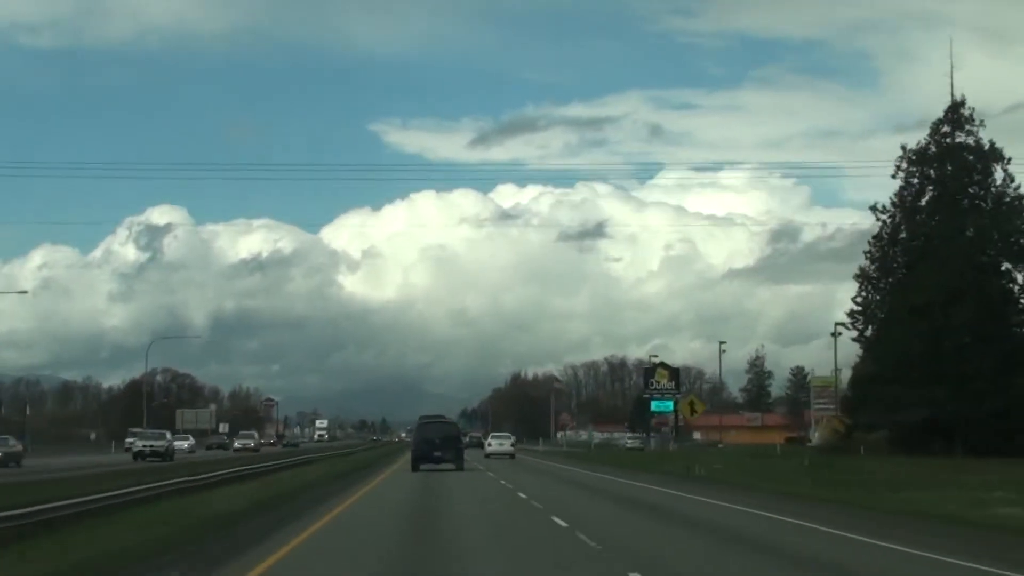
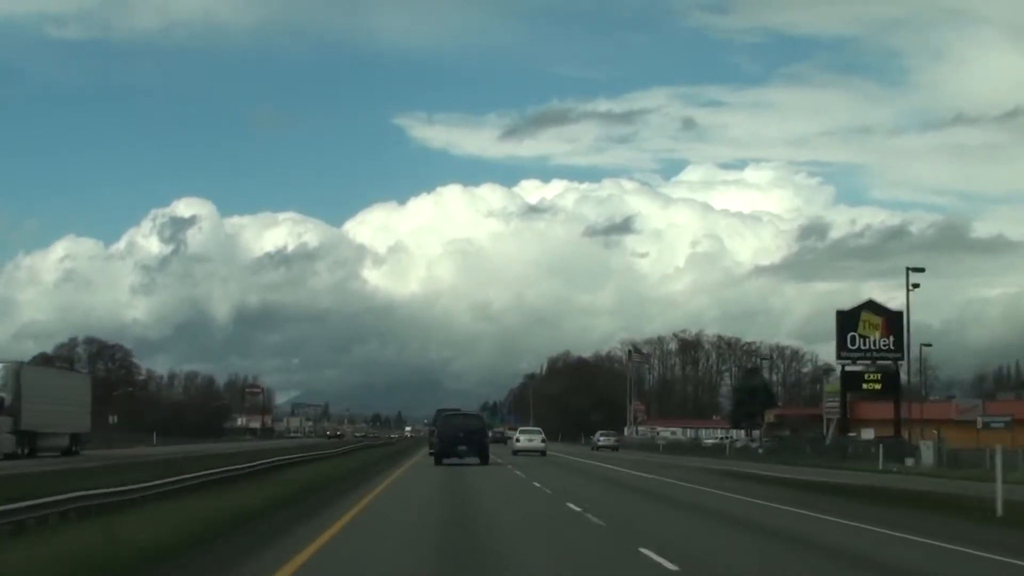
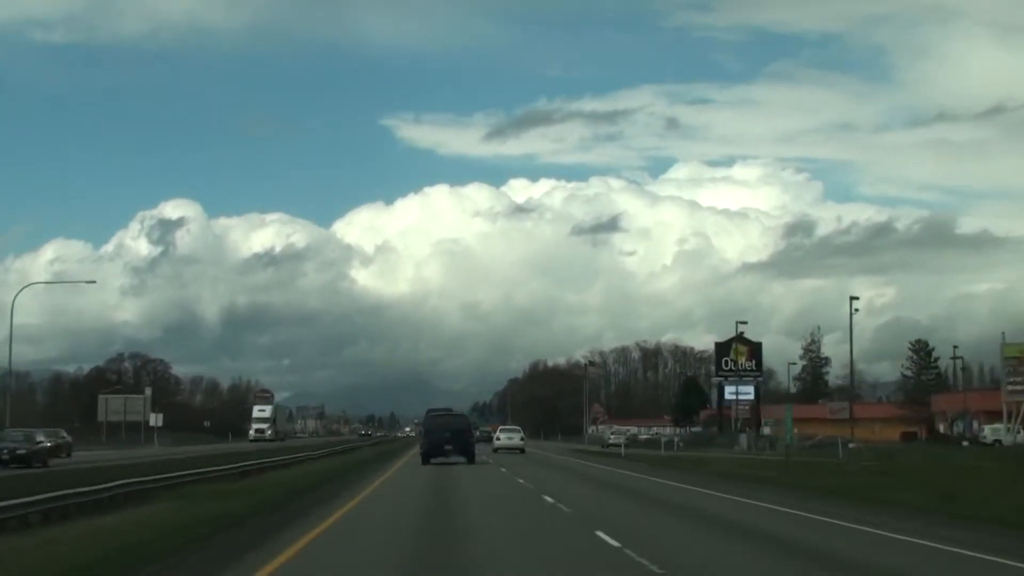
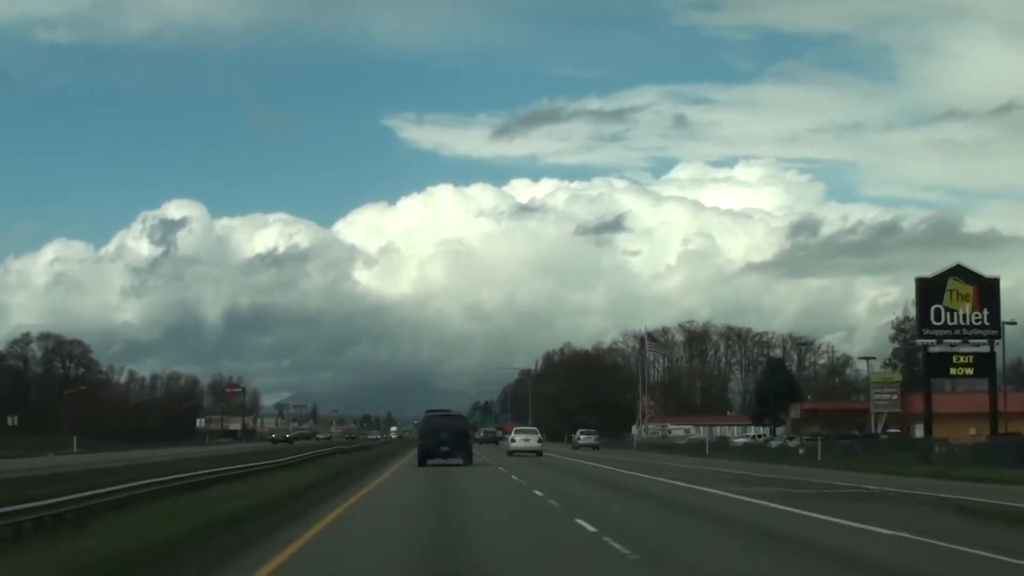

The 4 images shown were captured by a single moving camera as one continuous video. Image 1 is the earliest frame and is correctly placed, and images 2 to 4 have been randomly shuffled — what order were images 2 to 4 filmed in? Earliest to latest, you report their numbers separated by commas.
3, 2, 4
